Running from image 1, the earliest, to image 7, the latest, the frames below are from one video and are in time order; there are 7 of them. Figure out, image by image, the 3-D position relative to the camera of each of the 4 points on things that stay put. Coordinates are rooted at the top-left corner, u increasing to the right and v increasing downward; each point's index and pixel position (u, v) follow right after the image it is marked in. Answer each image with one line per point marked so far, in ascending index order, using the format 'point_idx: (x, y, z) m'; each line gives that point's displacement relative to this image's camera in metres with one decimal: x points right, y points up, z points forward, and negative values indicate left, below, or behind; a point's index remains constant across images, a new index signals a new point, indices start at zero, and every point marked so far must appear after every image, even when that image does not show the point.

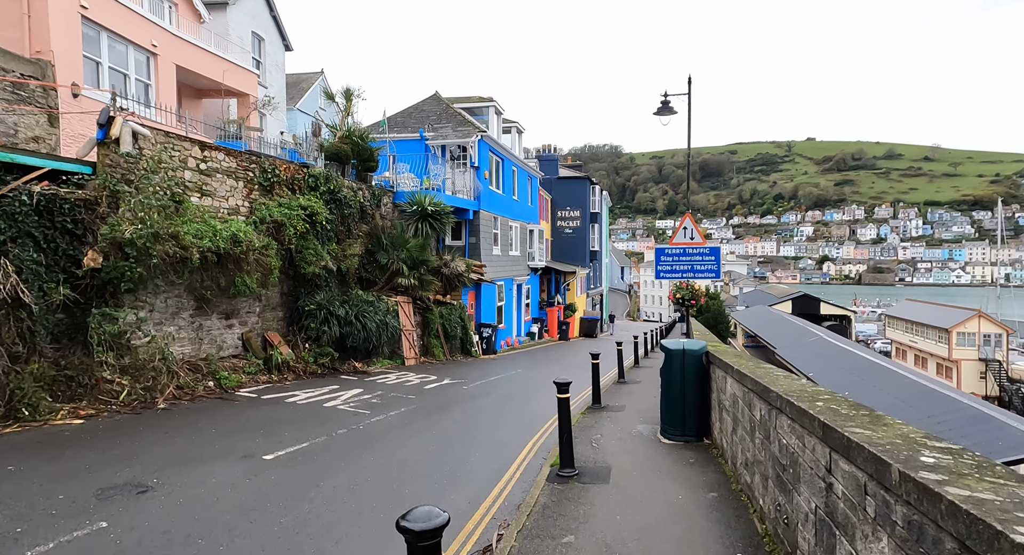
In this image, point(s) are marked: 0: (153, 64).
0: (-9.1, +5.4, +18.0) m
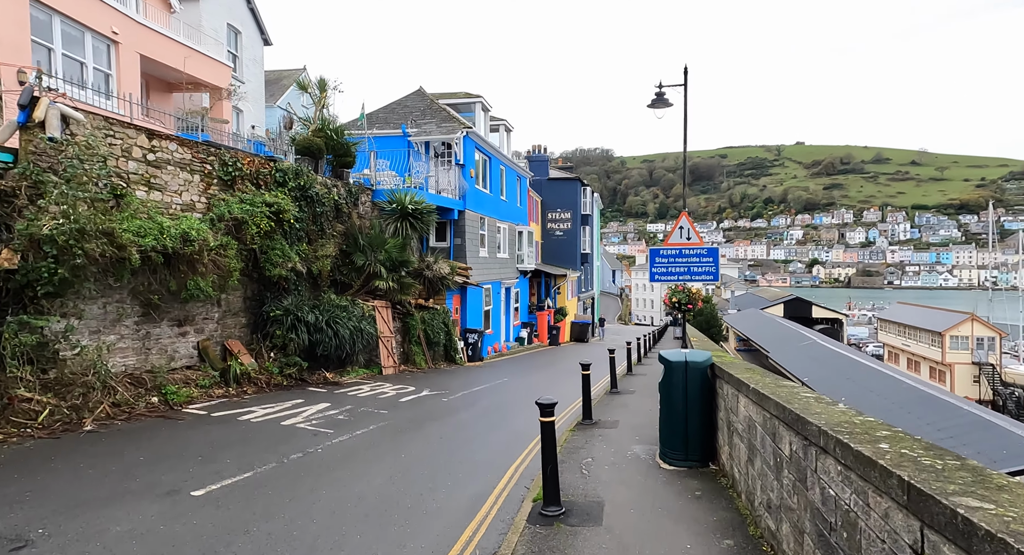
0: (-9.4, +5.3, +16.8) m
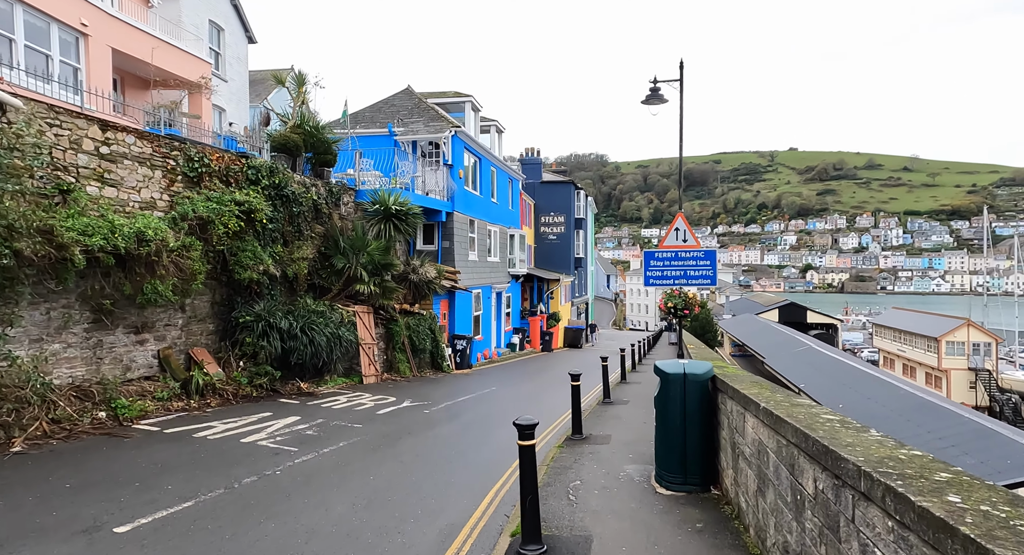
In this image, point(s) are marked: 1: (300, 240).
0: (-9.7, +5.2, +16.1) m
1: (-4.2, +0.7, +14.2) m
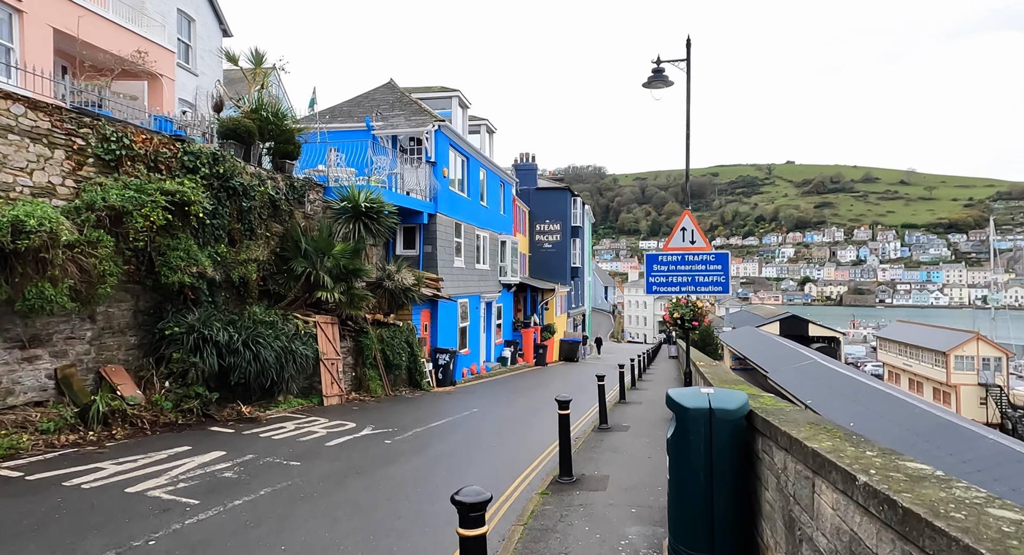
0: (-10.0, +5.1, +14.3) m
1: (-4.5, +0.6, +12.3) m
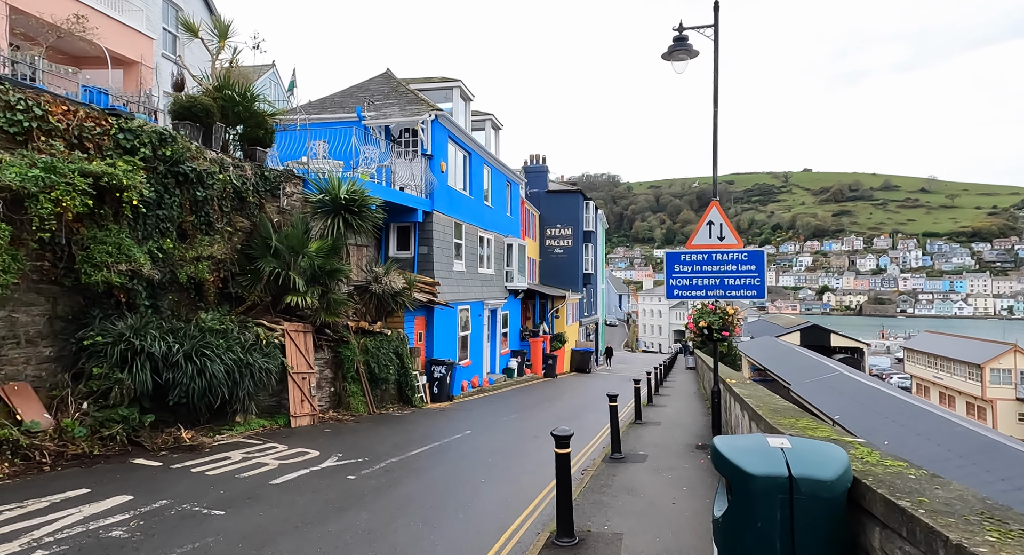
0: (-10.0, +5.1, +12.8) m
1: (-4.6, +0.6, +10.6) m
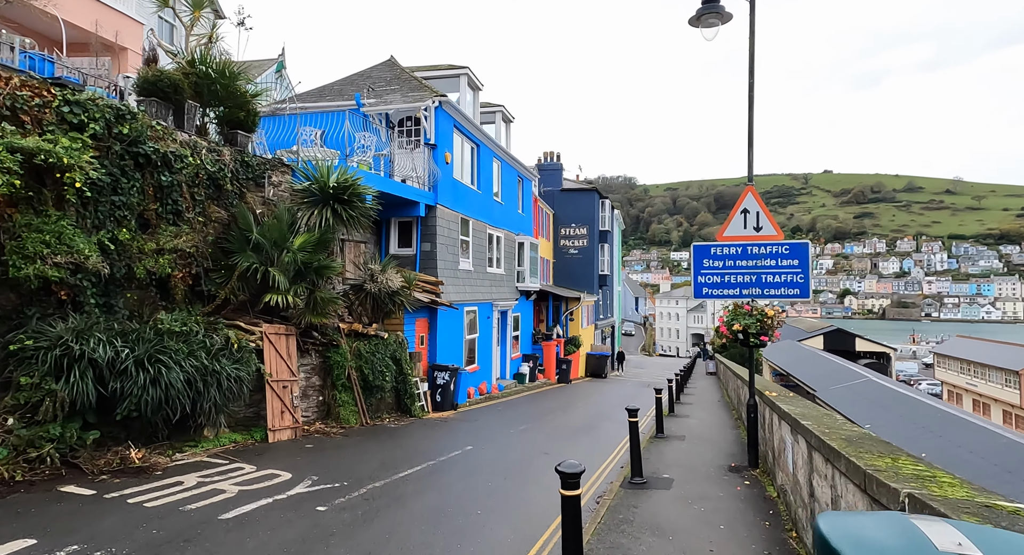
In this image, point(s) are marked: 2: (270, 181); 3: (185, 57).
0: (-9.9, +5.1, +11.7) m
1: (-4.5, +0.7, +9.5) m
2: (-4.1, +1.6, +11.9) m
3: (-5.0, +3.3, +10.9) m
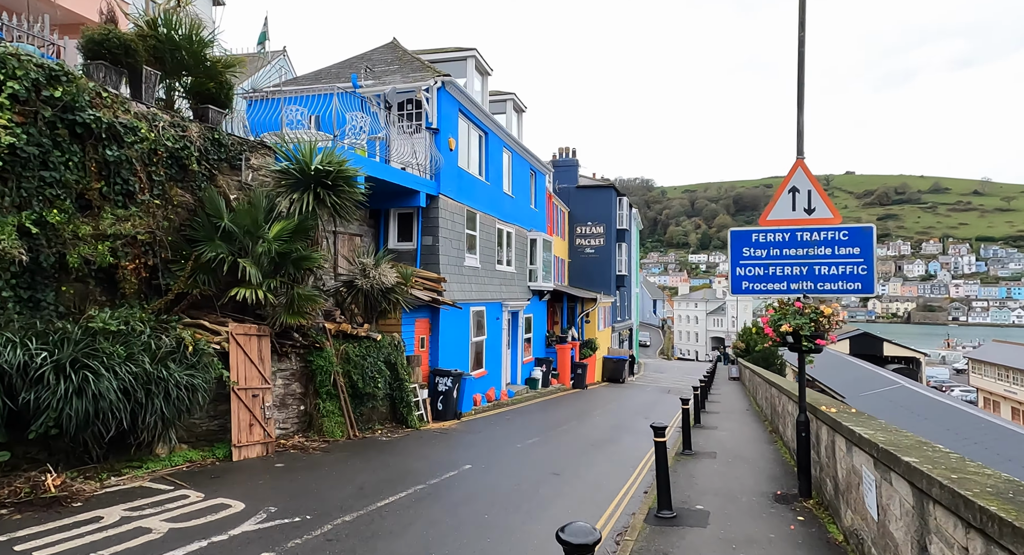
0: (-9.7, +5.2, +10.5) m
1: (-4.4, +0.8, +8.1) m
2: (-4.0, +1.7, +10.6) m
3: (-4.9, +3.4, +9.6) m
